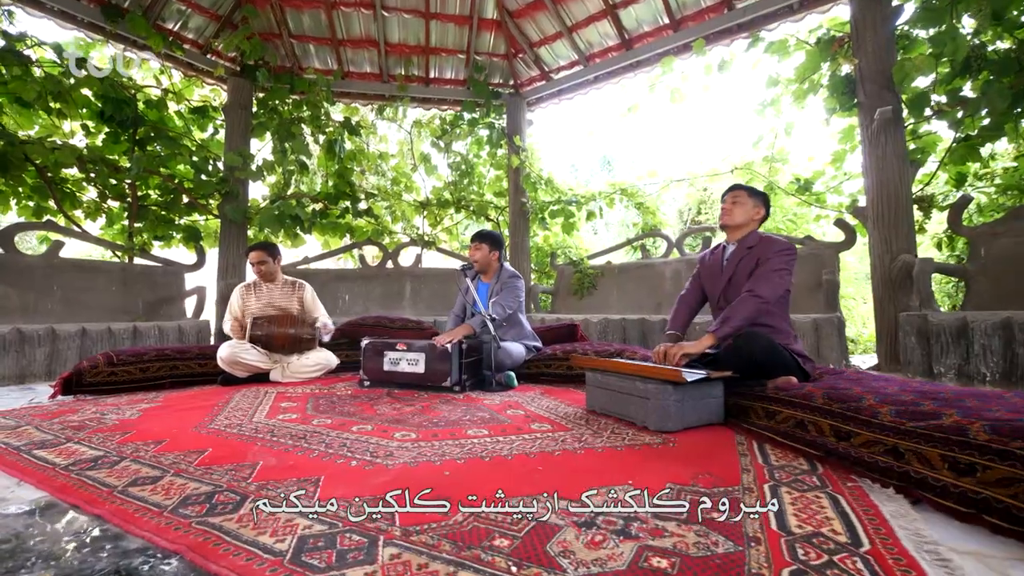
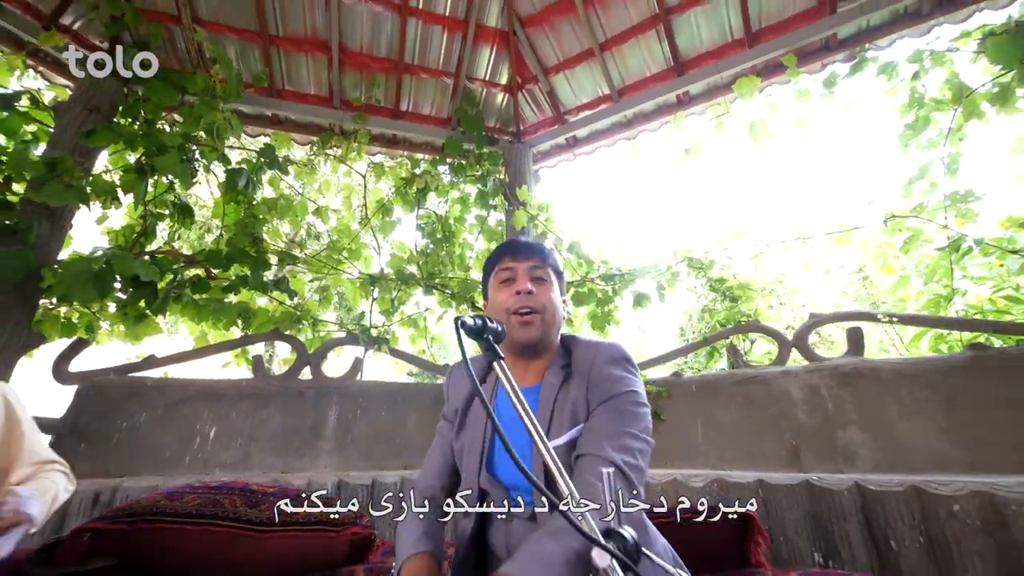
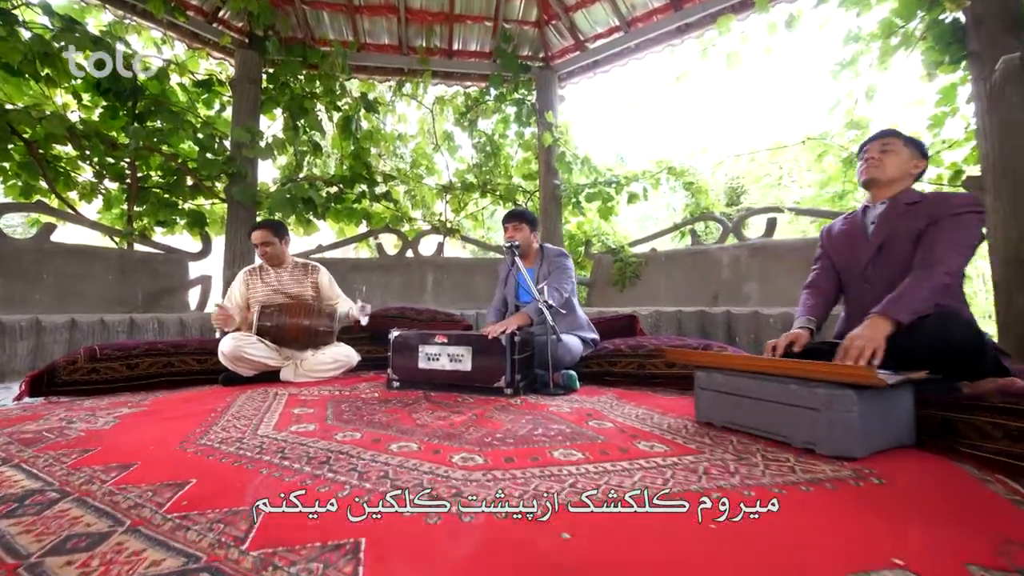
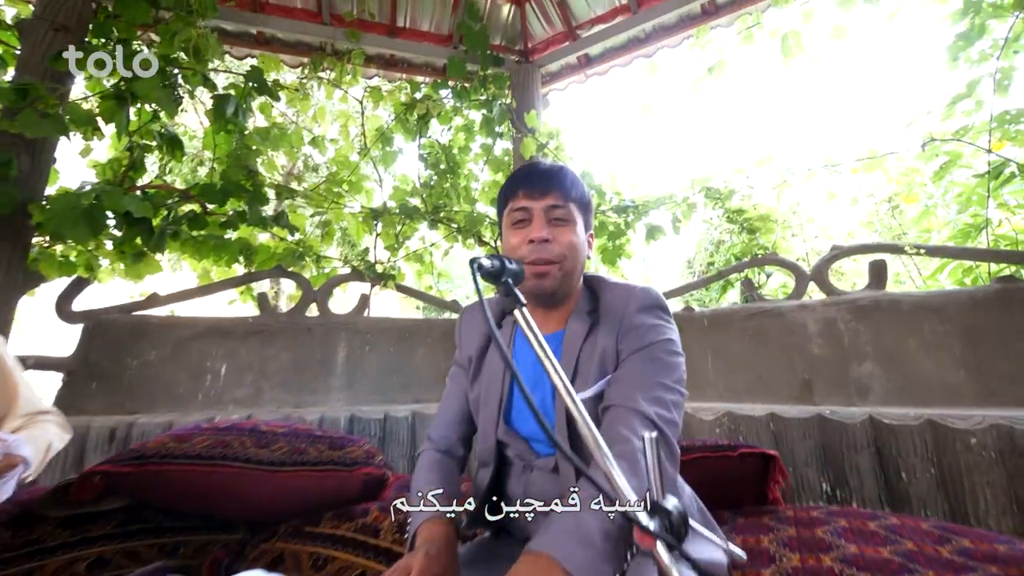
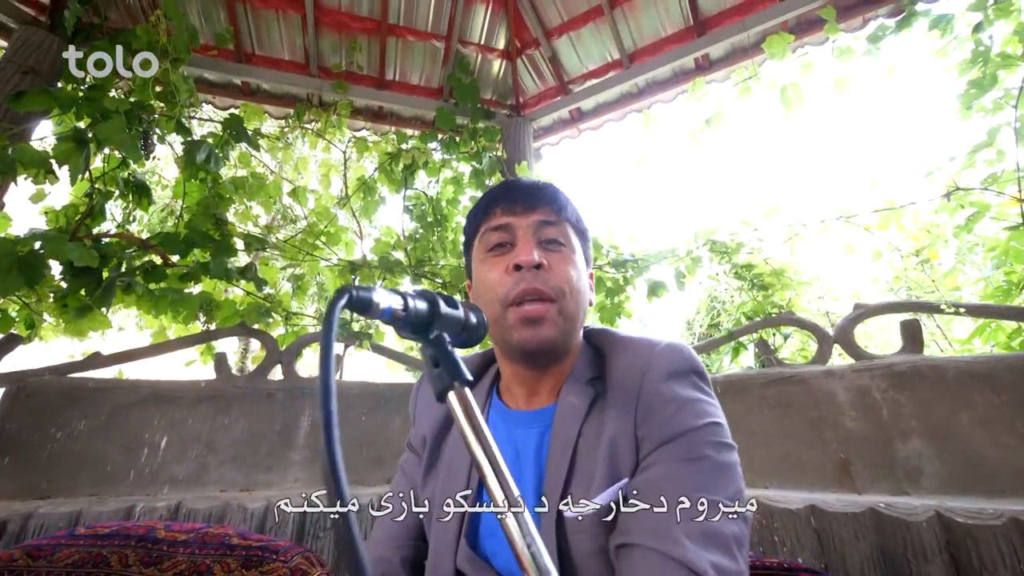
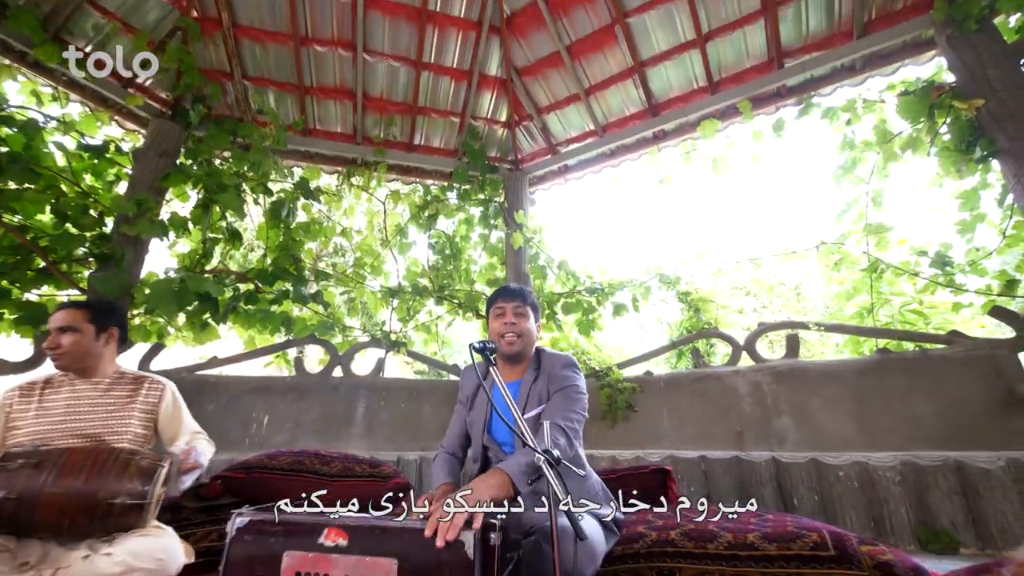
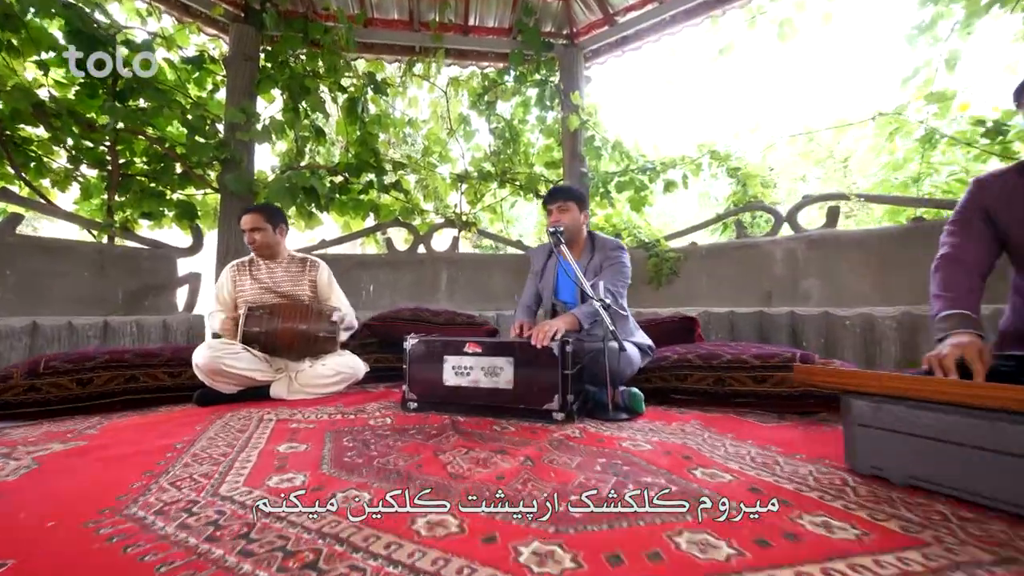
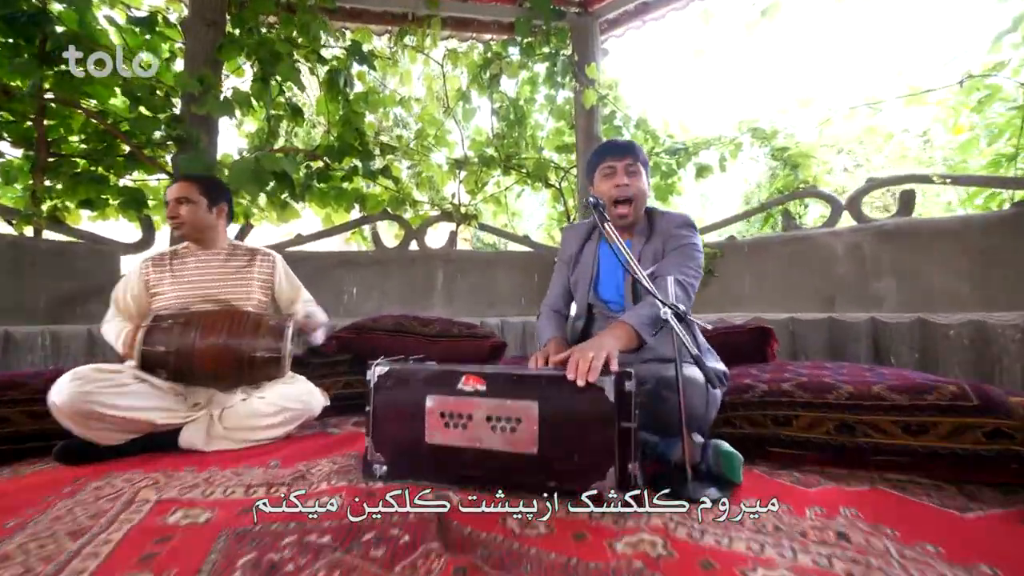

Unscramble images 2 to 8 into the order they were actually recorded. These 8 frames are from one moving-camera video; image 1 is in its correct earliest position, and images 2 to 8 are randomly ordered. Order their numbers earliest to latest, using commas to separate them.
3, 7, 8, 4, 5, 2, 6
